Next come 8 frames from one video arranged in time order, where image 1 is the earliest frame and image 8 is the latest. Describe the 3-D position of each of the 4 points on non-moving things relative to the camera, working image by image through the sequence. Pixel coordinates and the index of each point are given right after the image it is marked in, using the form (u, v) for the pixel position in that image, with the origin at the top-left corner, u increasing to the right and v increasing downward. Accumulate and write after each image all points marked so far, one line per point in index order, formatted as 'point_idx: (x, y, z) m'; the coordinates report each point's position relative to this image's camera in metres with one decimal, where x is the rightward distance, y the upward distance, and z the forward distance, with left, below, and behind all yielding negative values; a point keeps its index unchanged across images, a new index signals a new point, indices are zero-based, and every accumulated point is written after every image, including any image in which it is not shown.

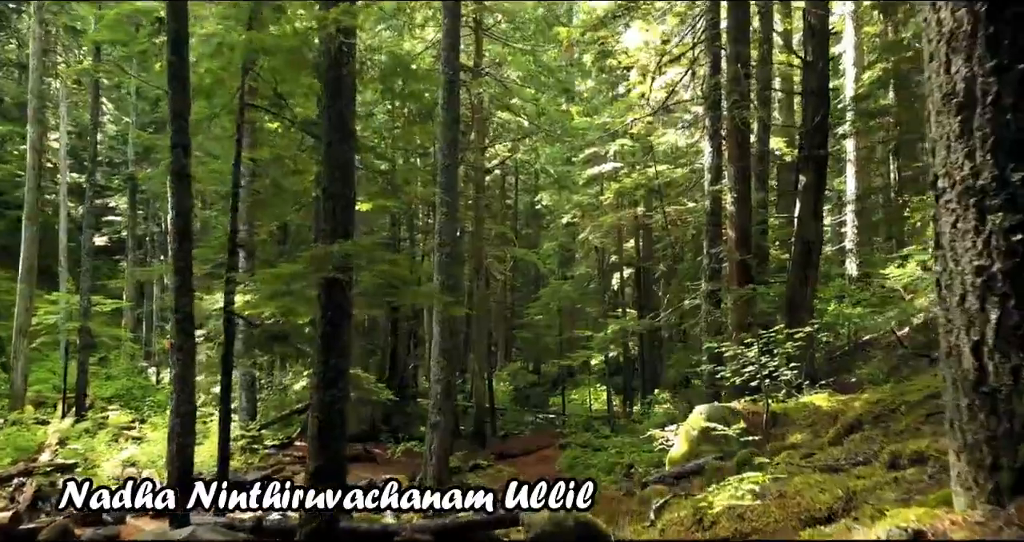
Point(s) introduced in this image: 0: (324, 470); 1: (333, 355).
0: (-1.7, -1.9, +6.7) m
1: (-1.7, -0.8, +6.8) m
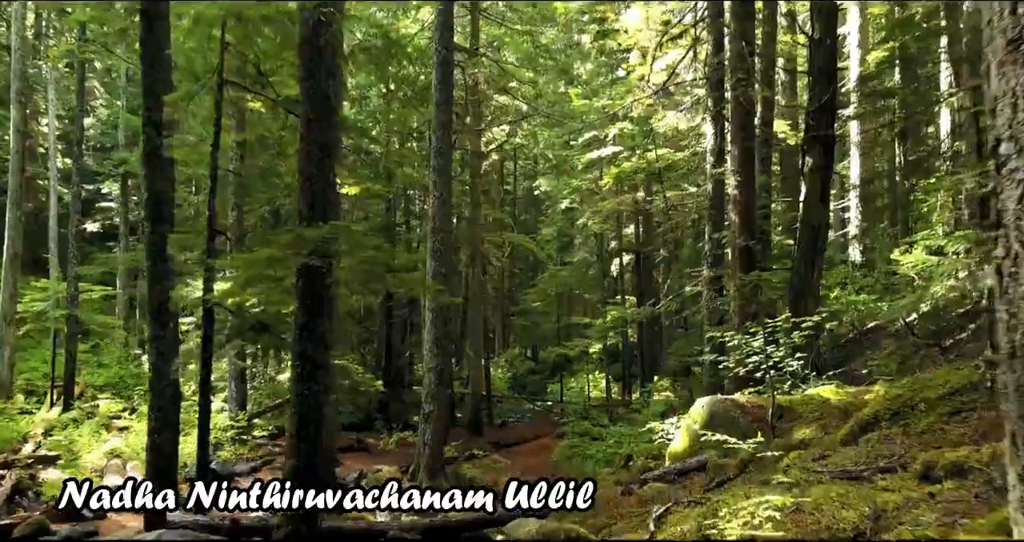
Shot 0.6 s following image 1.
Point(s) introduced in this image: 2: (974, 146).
0: (-1.8, -1.7, +6.3) m
1: (-1.8, -0.7, +6.4) m
2: (+8.8, +2.4, +13.9) m
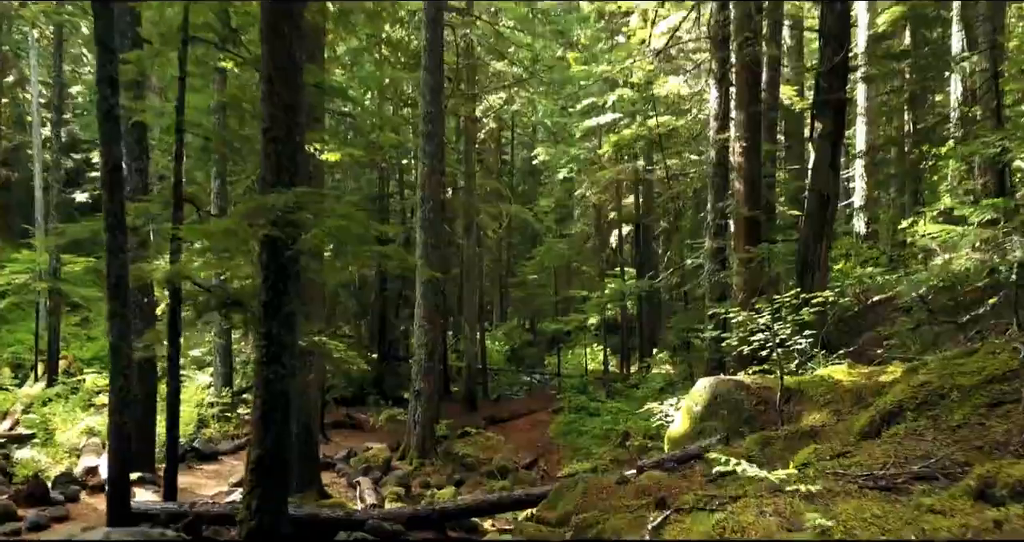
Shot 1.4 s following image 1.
0: (-1.9, -1.5, +5.8) m
1: (-1.9, -0.4, +5.8) m
2: (+8.7, +2.9, +13.2) m
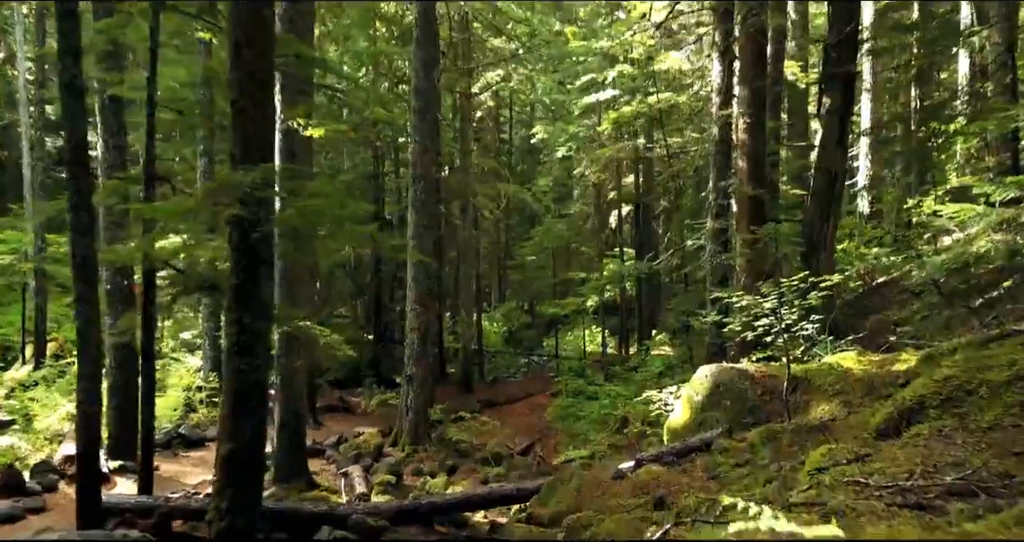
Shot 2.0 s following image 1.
0: (-2.0, -1.4, +5.4) m
1: (-2.0, -0.3, +5.4) m
2: (+8.6, +3.2, +12.7) m
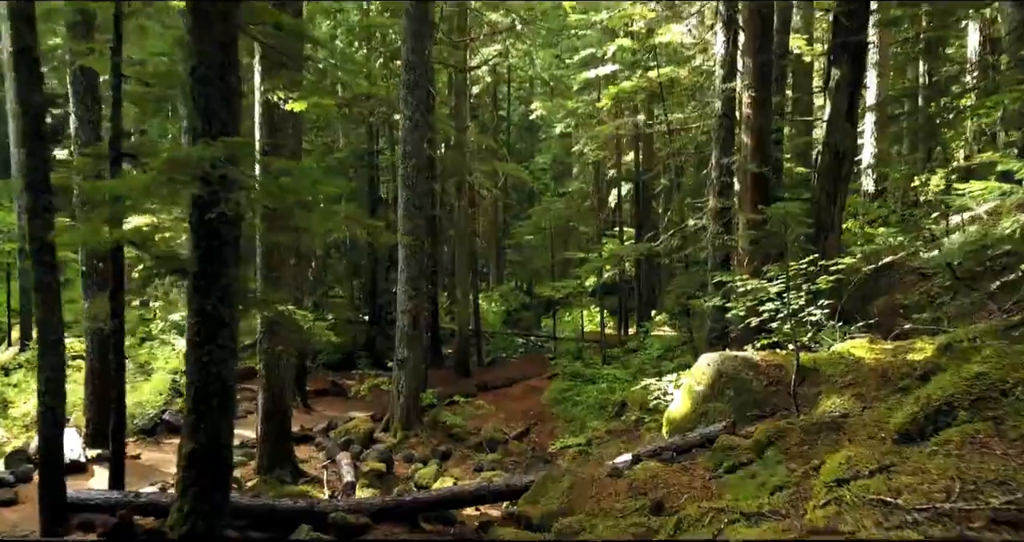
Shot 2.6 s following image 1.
0: (-2.1, -1.3, +5.0) m
1: (-2.1, -0.2, +5.0) m
2: (+8.5, +3.6, +12.1) m
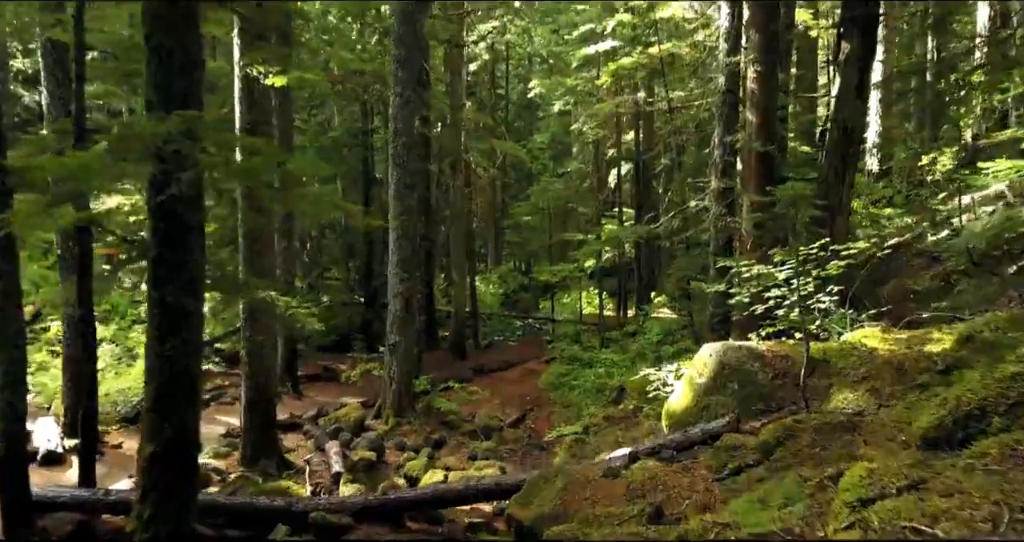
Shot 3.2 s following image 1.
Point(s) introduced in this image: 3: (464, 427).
0: (-2.2, -1.2, +4.6) m
1: (-2.1, -0.1, +4.6) m
2: (+8.4, +3.8, +11.6) m
3: (-0.8, -2.7, +12.6) m
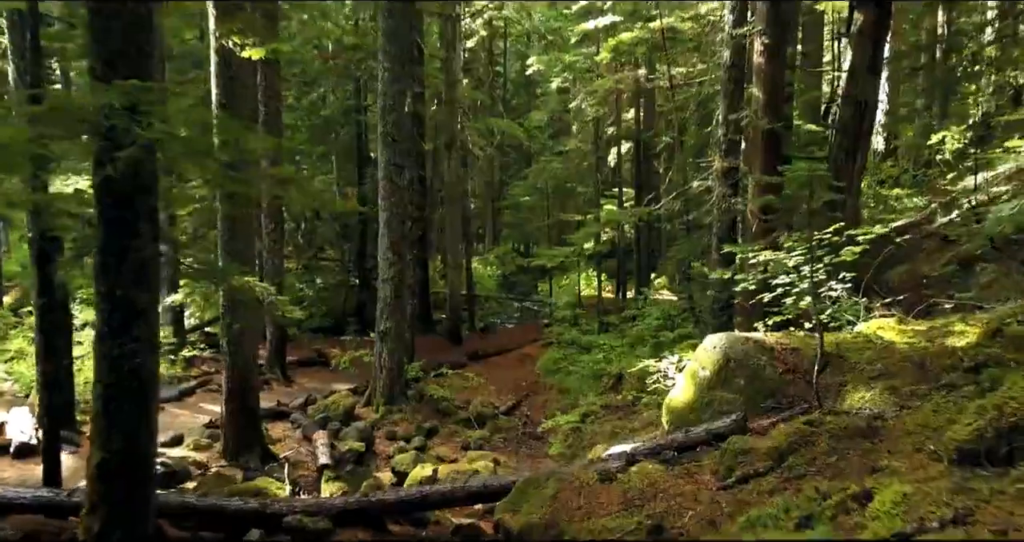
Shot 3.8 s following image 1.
0: (-2.3, -1.1, +4.2) m
1: (-2.2, 0.0, +4.1) m
2: (+8.4, +4.1, +11.1) m
3: (-0.9, -2.4, +12.3) m
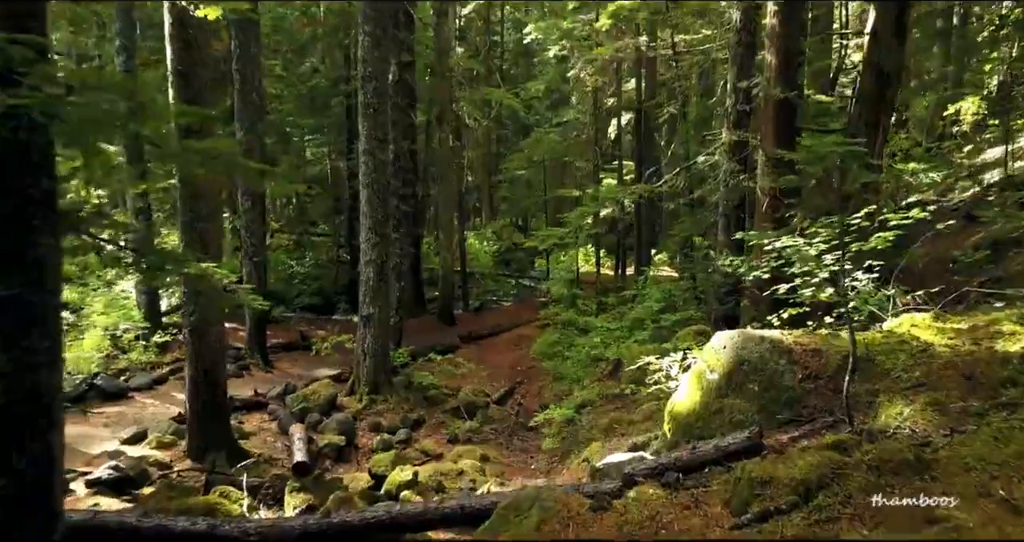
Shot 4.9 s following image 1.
0: (-2.4, -1.1, +3.5) m
1: (-2.4, 0.0, +3.4) m
2: (+8.2, +4.4, +10.2) m
3: (-1.1, -2.1, +11.6) m
